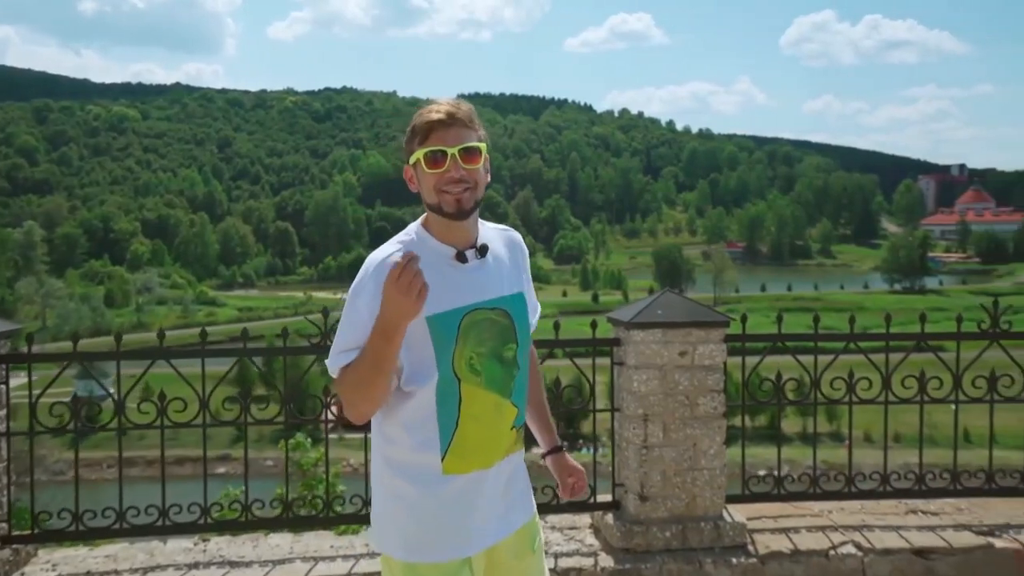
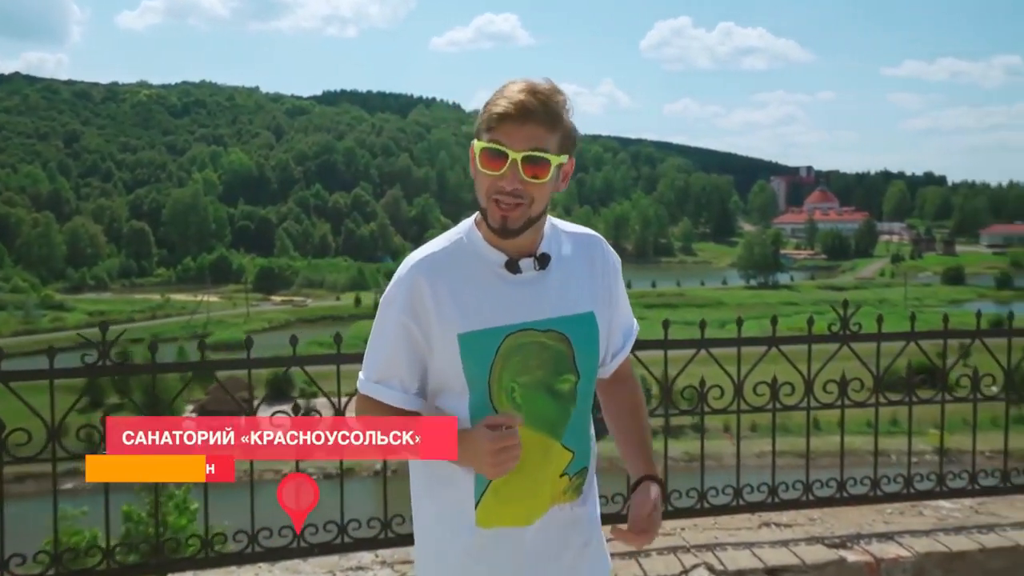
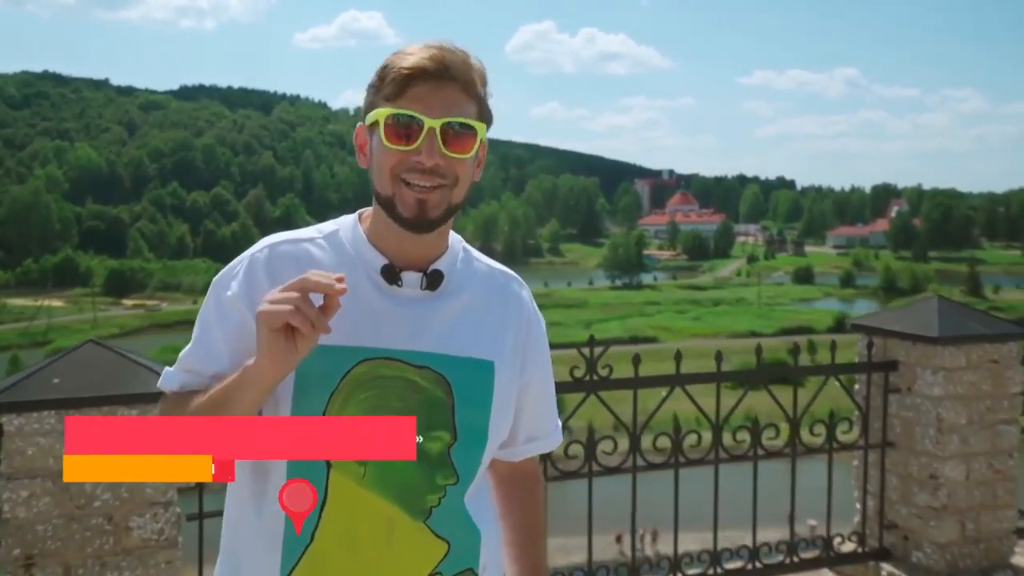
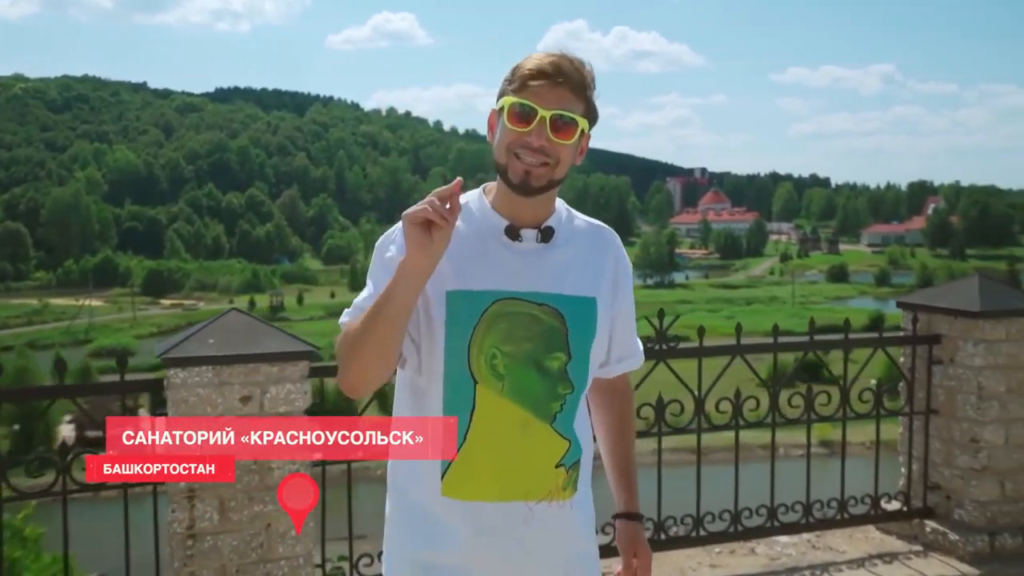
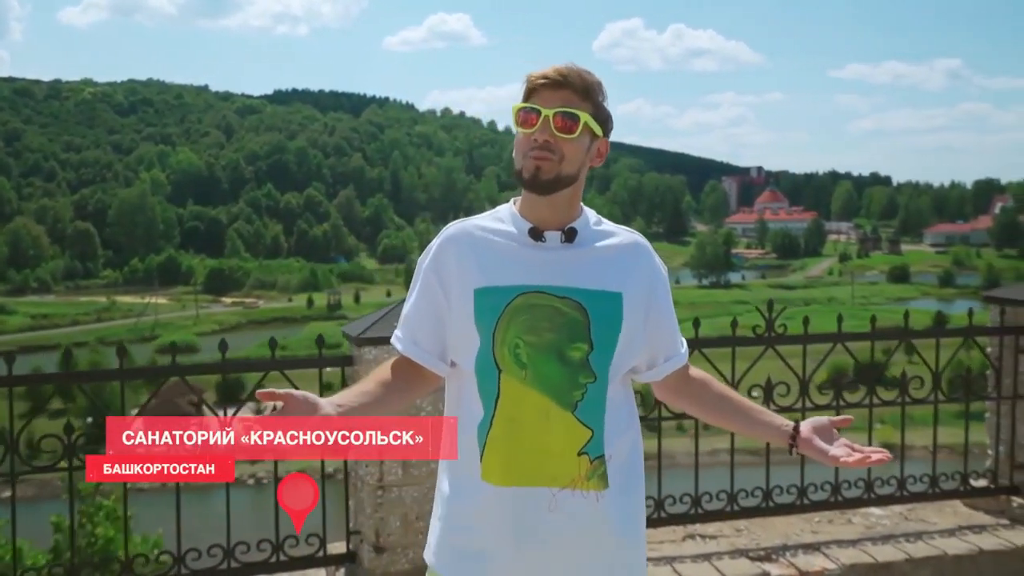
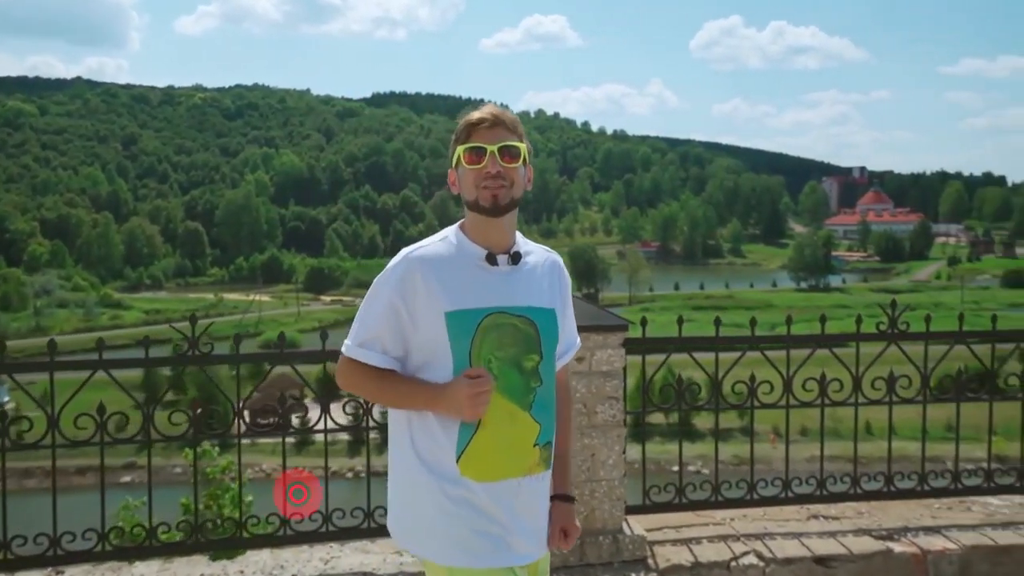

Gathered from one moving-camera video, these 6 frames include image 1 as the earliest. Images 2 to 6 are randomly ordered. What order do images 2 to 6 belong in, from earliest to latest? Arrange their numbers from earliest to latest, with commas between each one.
6, 2, 5, 4, 3
